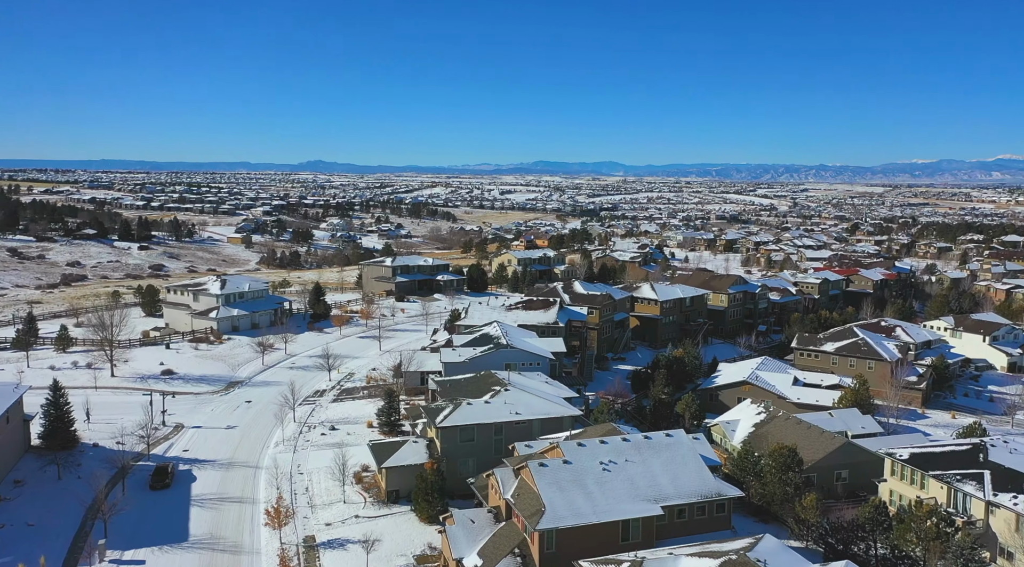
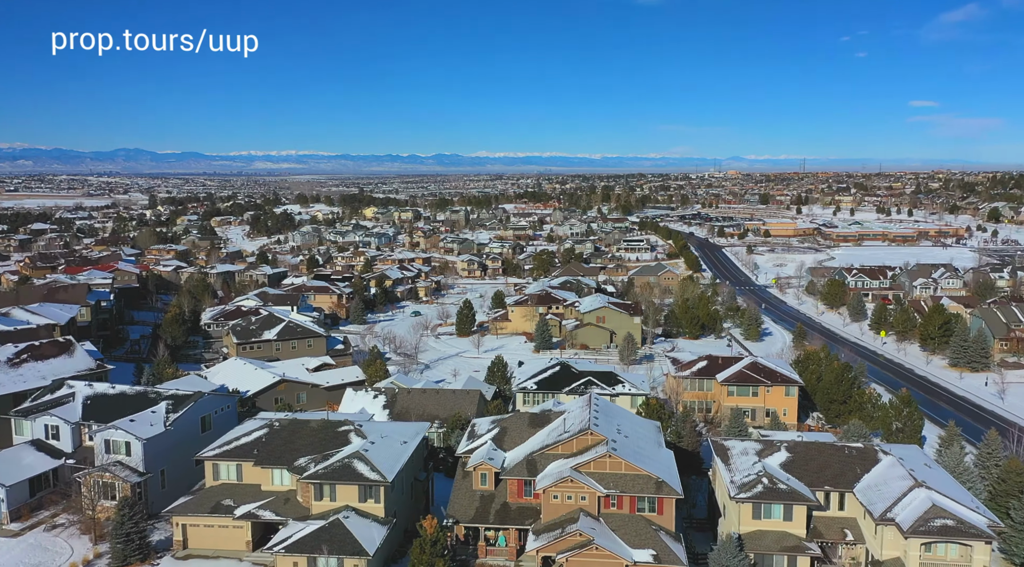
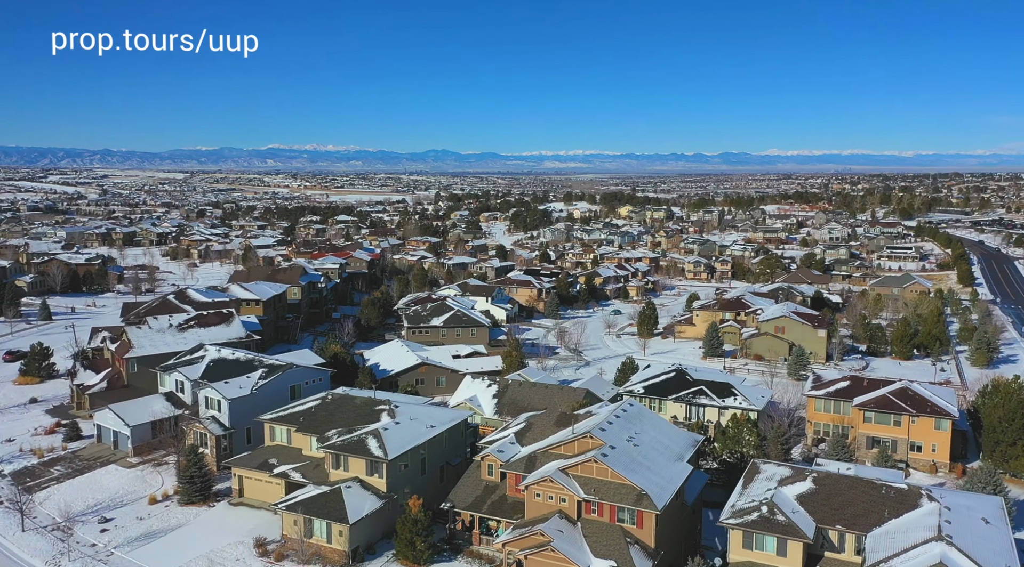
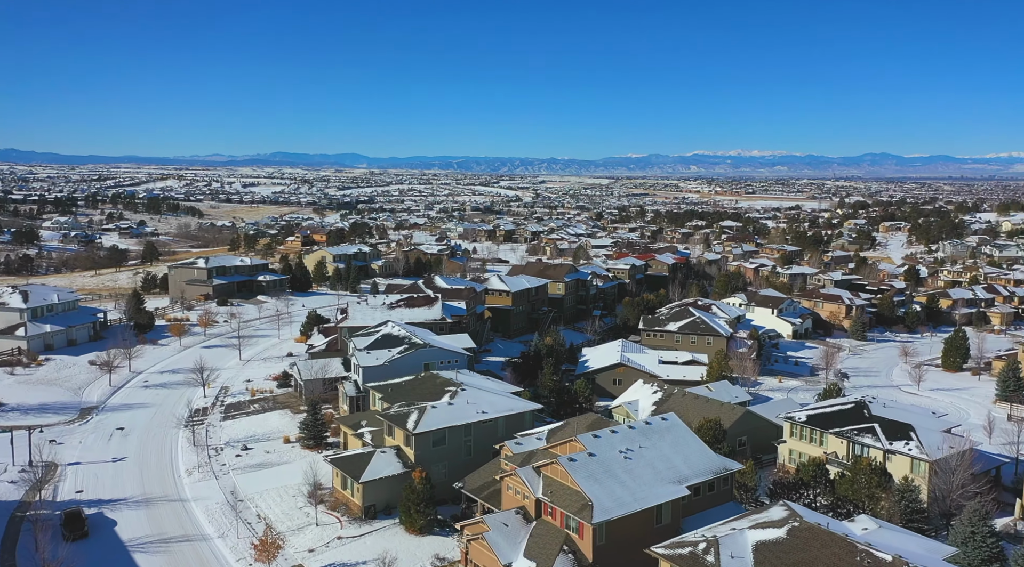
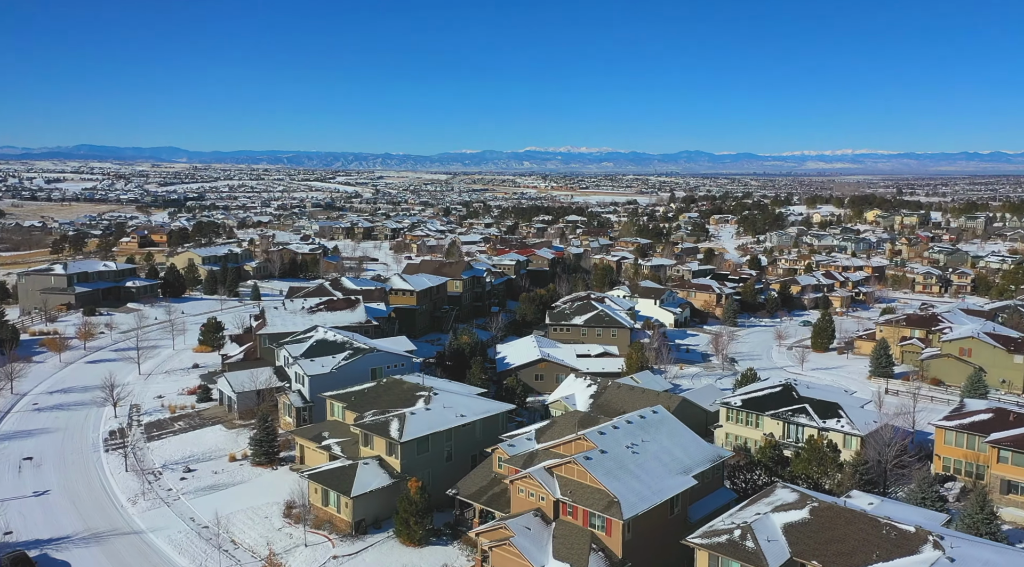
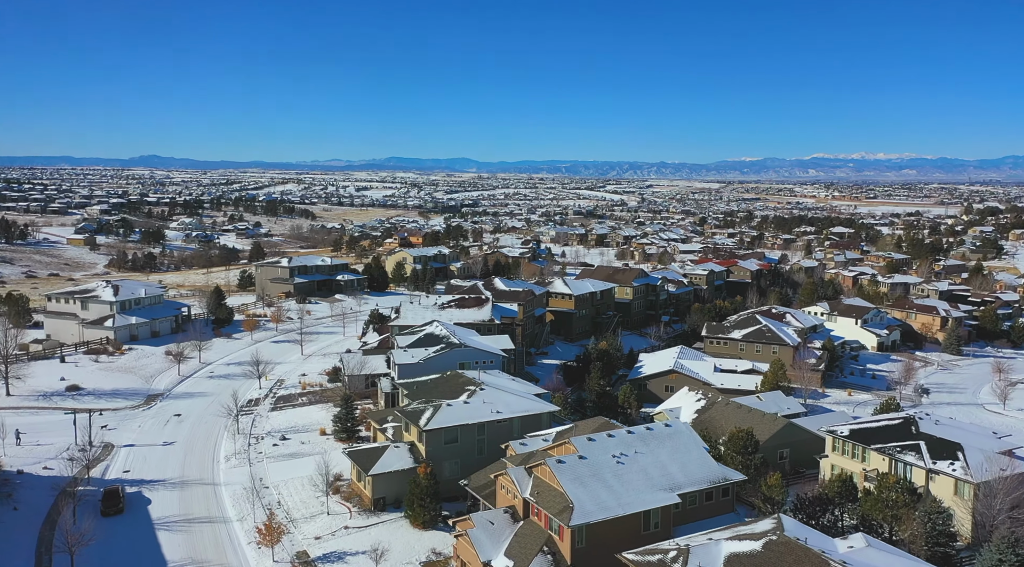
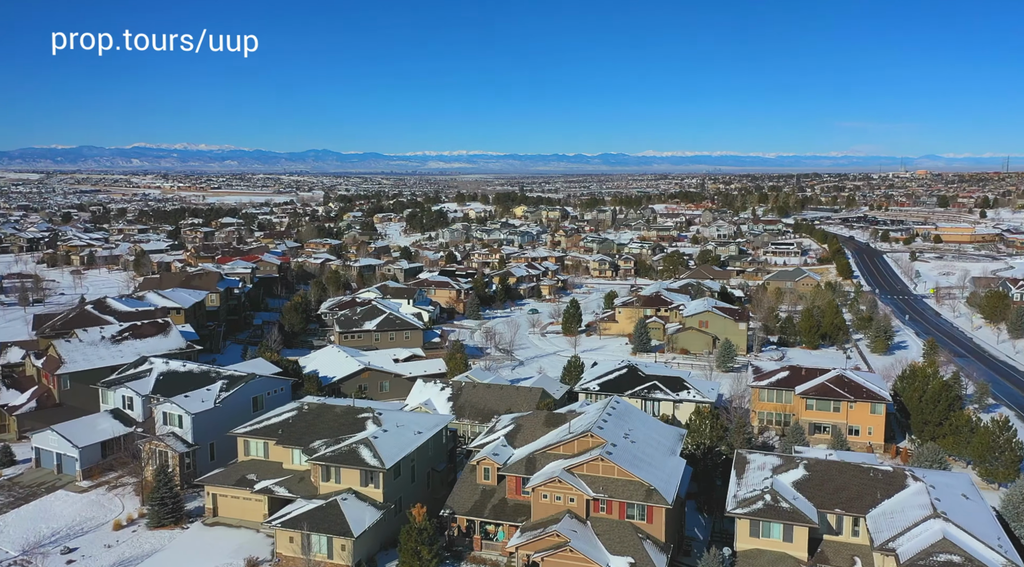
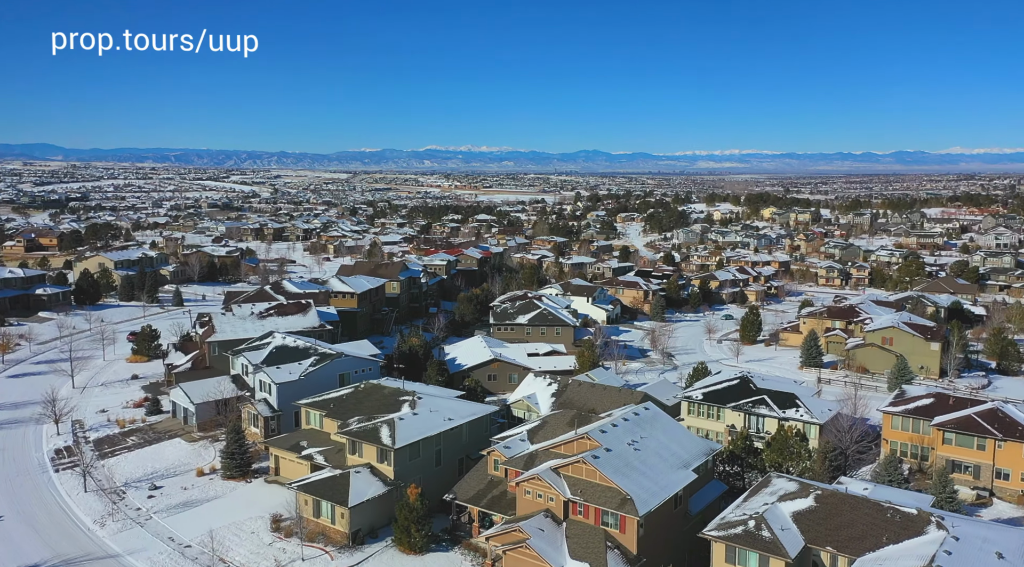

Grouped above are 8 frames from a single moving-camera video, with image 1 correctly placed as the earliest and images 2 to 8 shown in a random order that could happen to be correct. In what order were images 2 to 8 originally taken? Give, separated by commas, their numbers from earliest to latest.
6, 4, 5, 8, 3, 7, 2
